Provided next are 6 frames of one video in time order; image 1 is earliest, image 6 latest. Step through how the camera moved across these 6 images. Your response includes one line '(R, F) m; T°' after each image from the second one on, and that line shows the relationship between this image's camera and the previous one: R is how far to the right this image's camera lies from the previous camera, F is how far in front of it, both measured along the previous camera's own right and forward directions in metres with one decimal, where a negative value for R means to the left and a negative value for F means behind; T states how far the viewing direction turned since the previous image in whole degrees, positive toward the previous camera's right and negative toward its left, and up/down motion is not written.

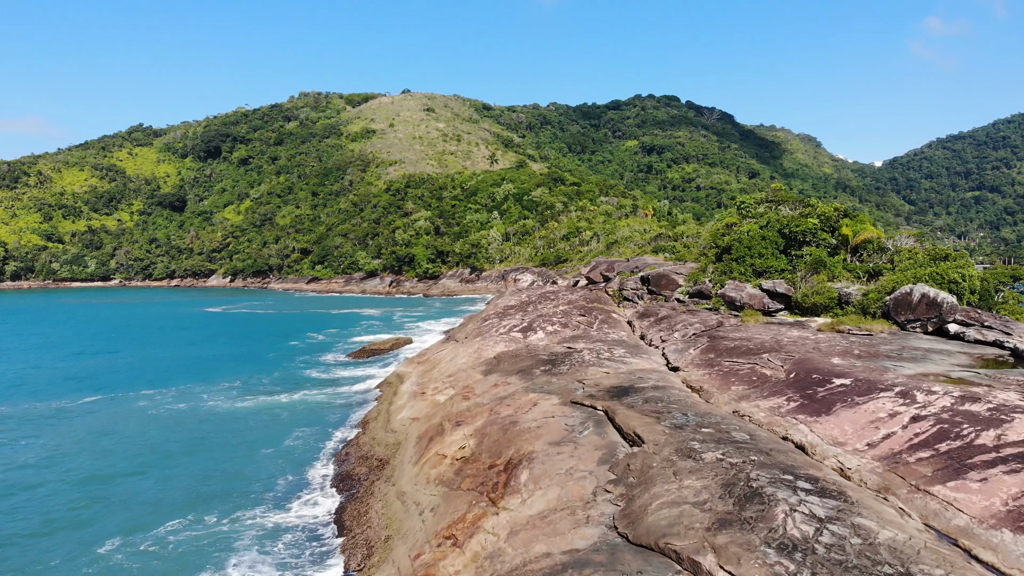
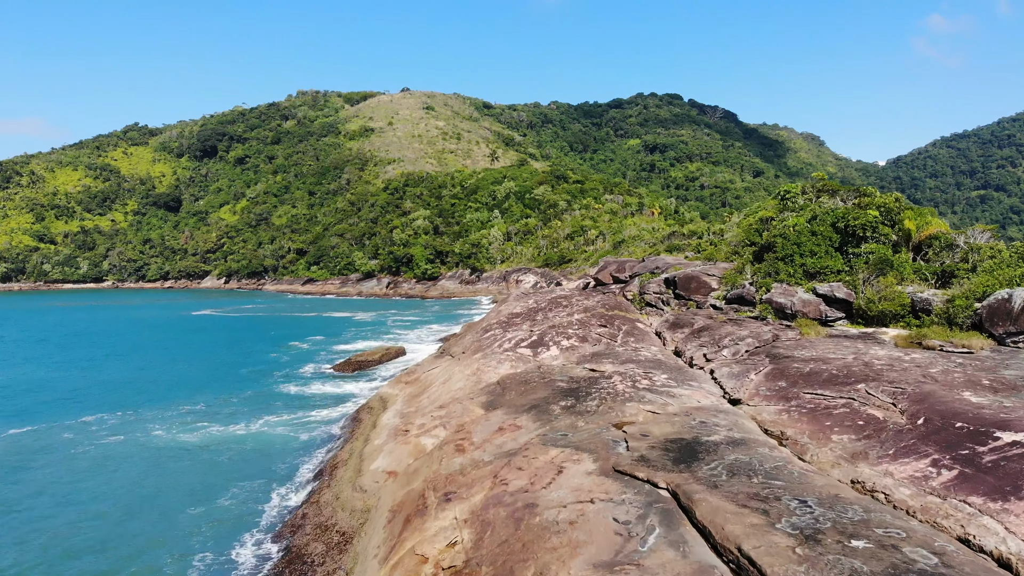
(-0.4, +4.9) m; 0°
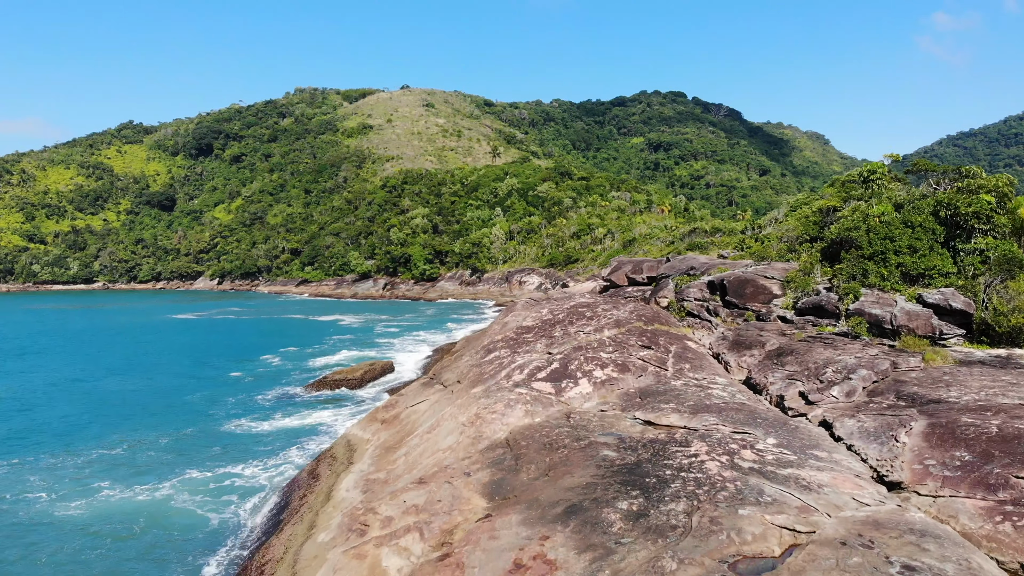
(-0.5, +6.0) m; 0°
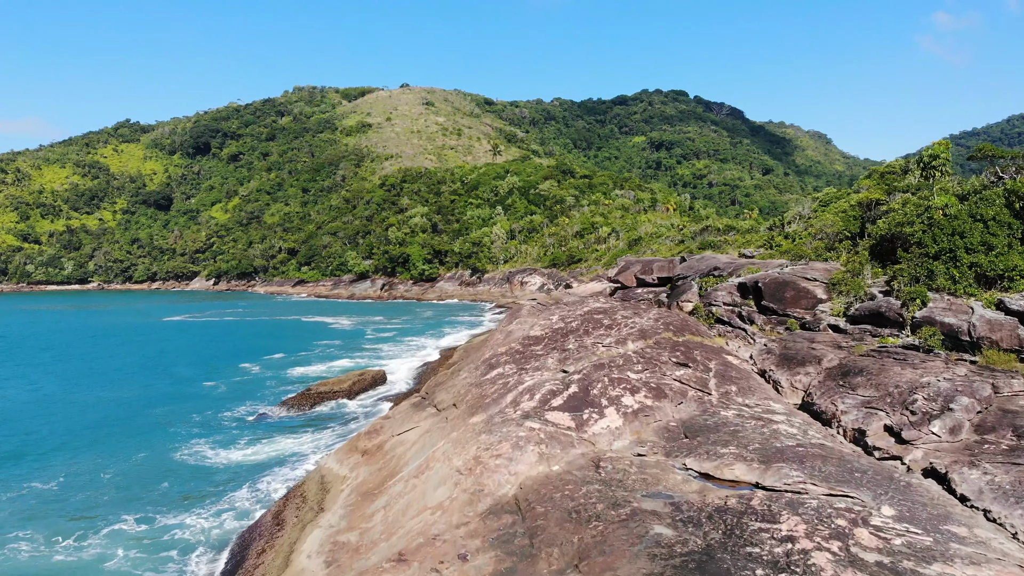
(-0.3, +3.0) m; 0°
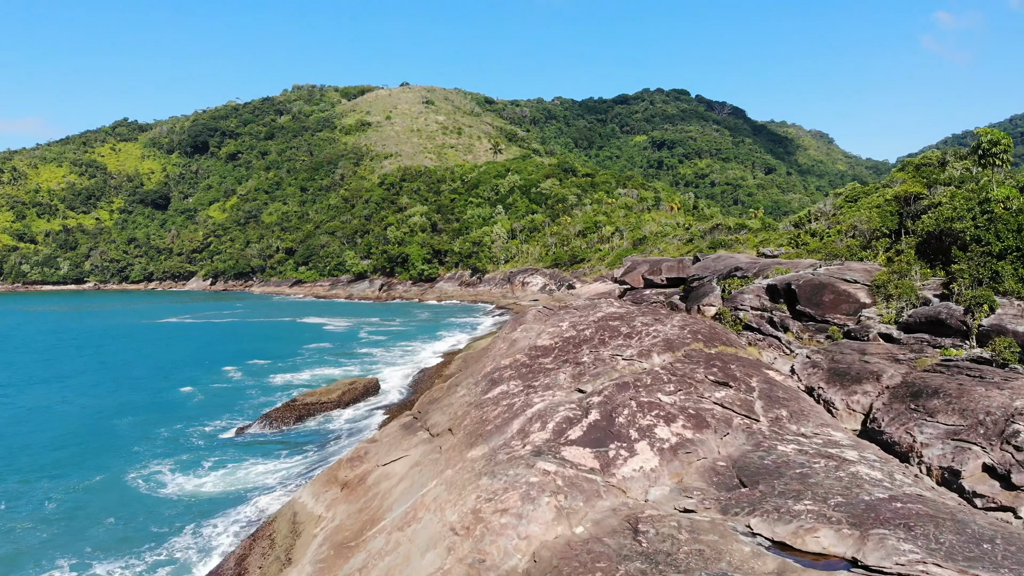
(-0.2, +2.3) m; 0°
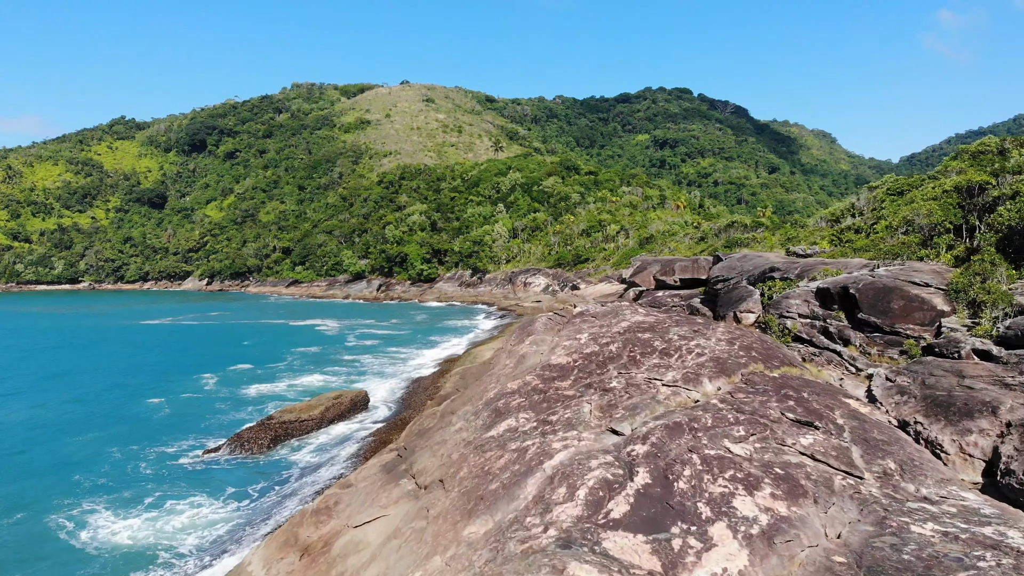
(-0.3, +3.0) m; 0°
